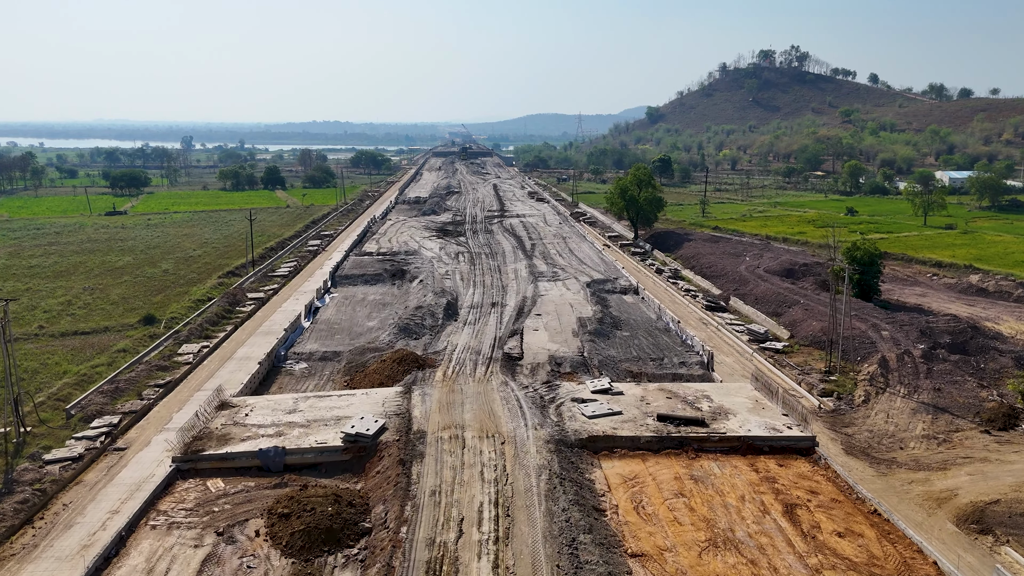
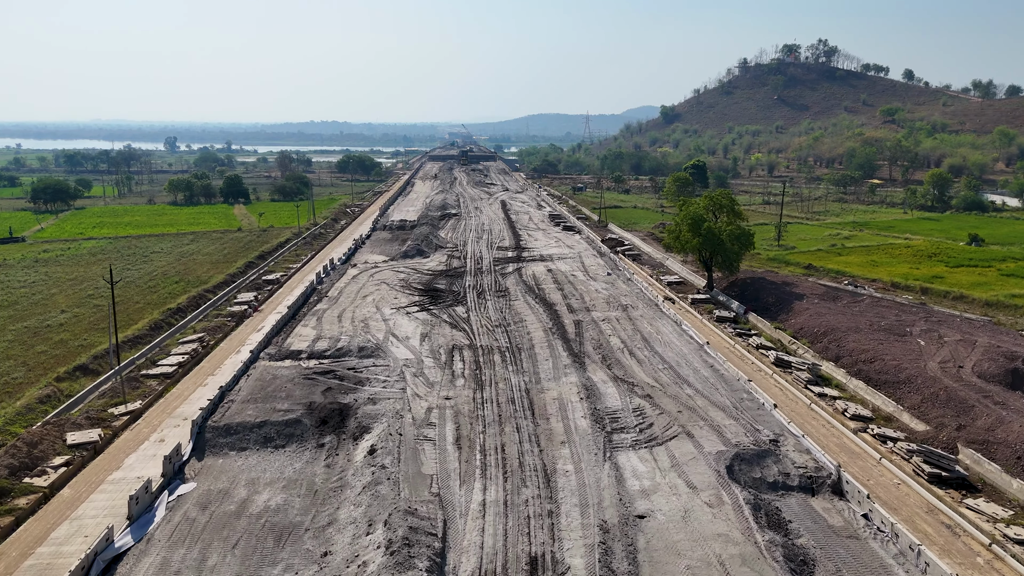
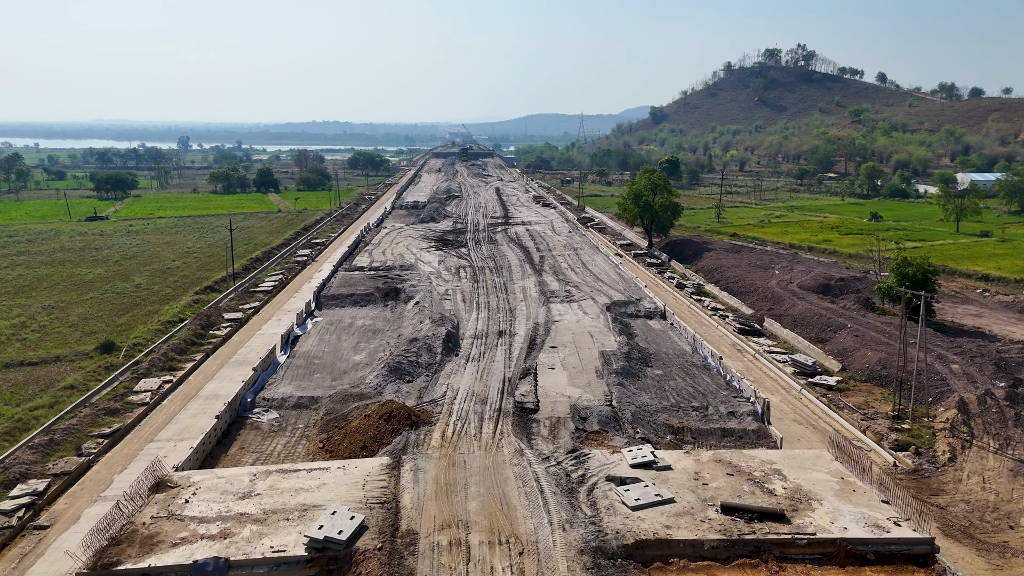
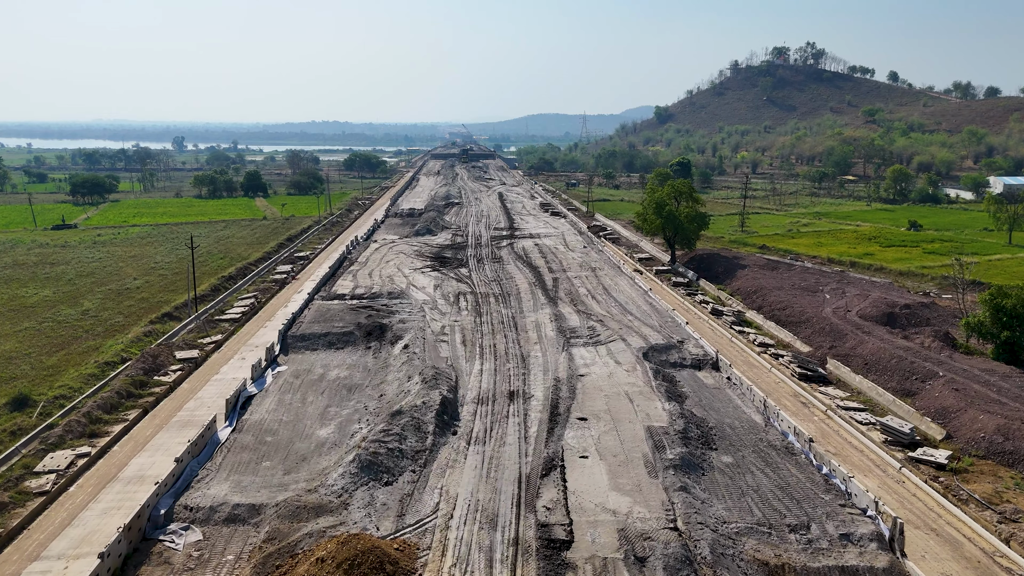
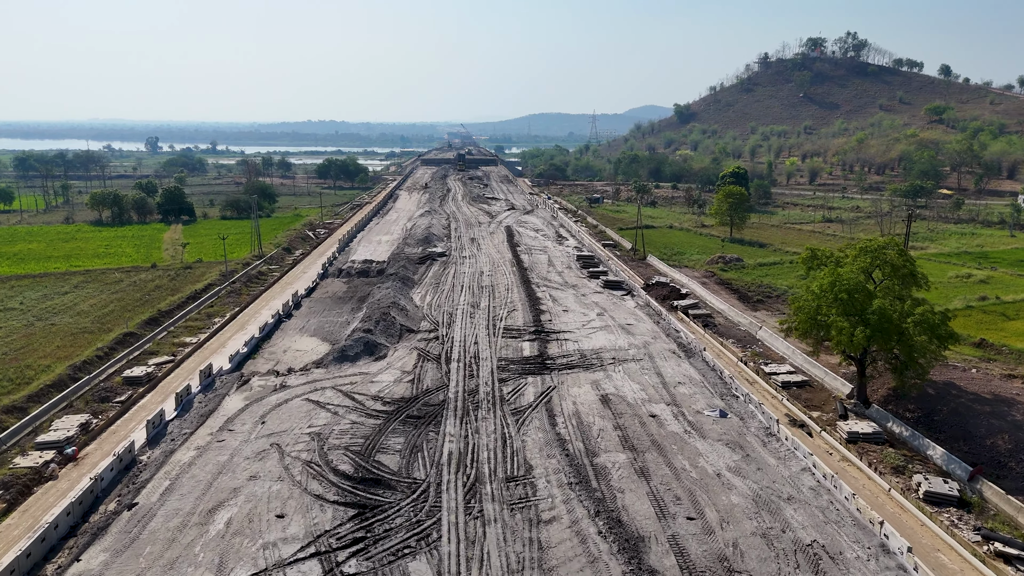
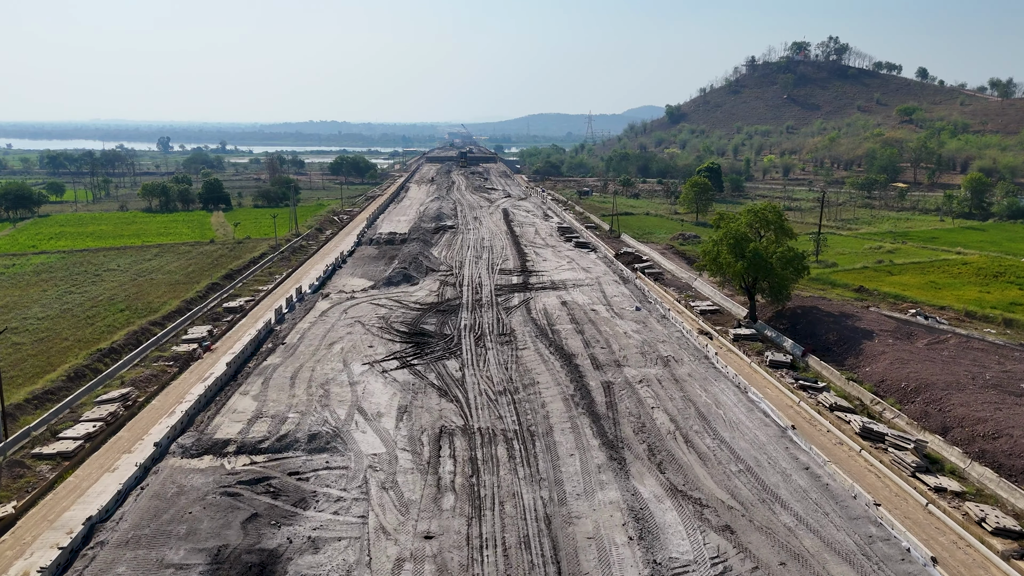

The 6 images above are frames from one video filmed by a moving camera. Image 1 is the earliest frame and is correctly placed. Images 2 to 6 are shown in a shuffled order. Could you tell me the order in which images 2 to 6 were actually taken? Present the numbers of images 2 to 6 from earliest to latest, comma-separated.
3, 4, 2, 6, 5
